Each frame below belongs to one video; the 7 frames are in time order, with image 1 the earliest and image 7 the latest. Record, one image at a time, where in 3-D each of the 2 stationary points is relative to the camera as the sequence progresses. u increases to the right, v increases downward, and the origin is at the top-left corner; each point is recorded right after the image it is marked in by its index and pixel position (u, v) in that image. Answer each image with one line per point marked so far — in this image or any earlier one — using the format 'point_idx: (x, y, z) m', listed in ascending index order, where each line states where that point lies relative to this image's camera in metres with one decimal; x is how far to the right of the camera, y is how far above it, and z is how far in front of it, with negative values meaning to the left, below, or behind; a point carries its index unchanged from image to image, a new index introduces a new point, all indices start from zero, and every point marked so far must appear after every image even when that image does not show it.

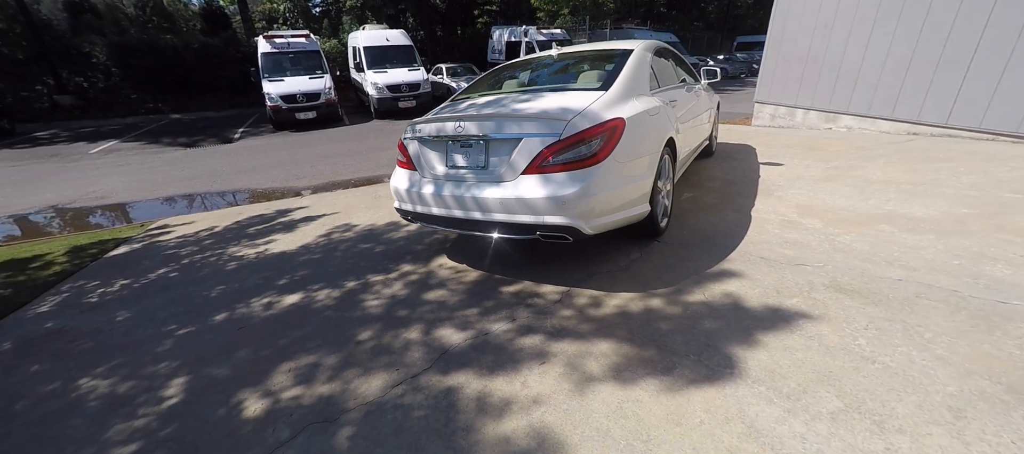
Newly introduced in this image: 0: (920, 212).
0: (+3.3, +0.1, +3.4) m
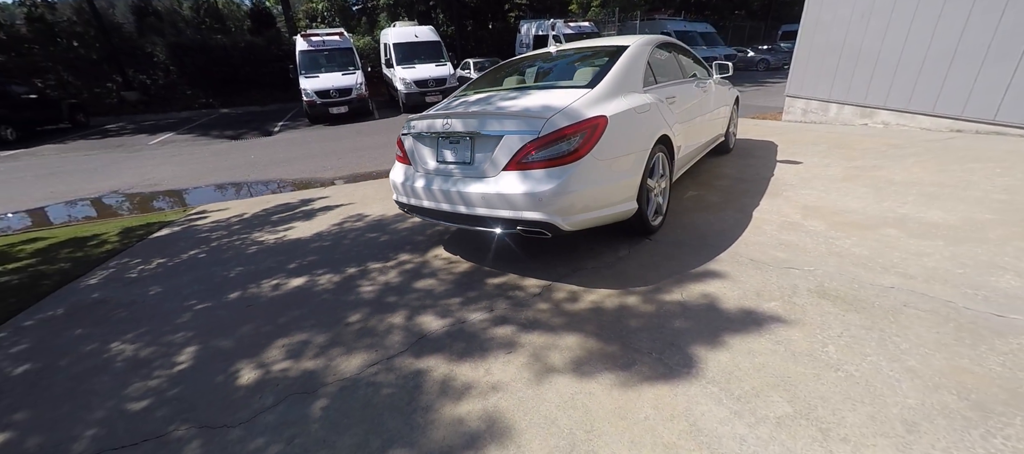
0: (+3.2, +0.1, +3.2) m
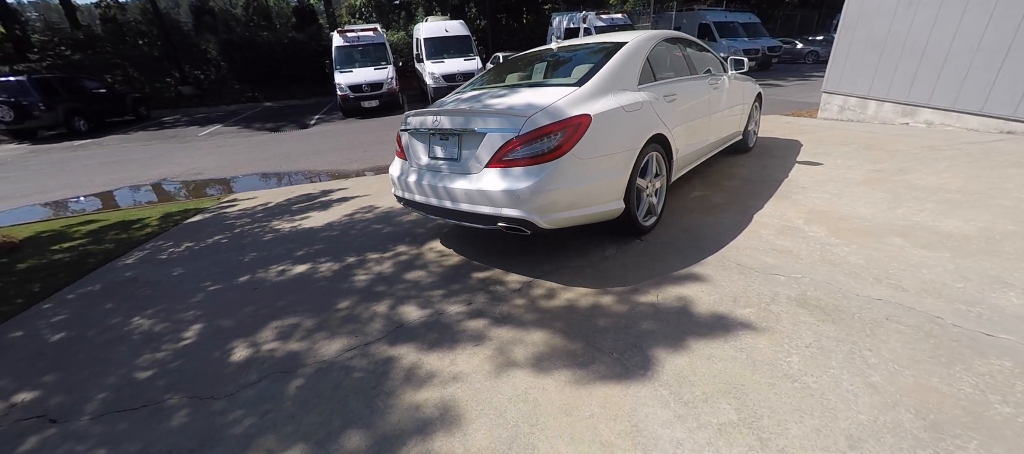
0: (+3.1, 0.0, +3.0) m
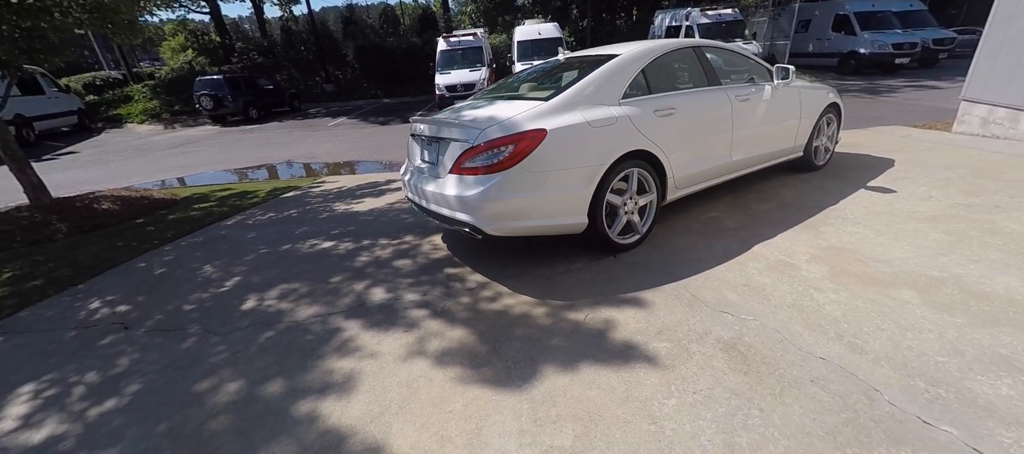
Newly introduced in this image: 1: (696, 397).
0: (+2.7, -0.3, +2.3) m
1: (+0.8, -0.8, +1.9) m
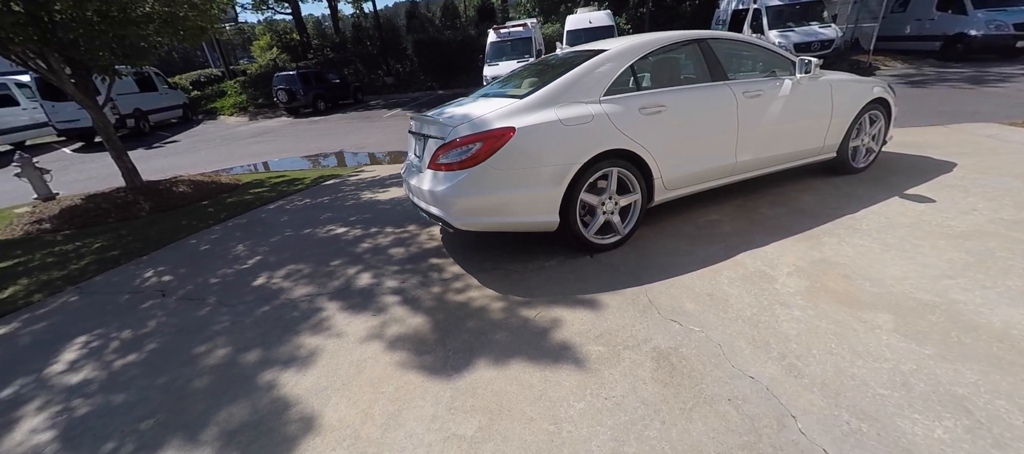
0: (+2.3, -0.4, +2.0) m
1: (+0.4, -0.8, +1.9) m
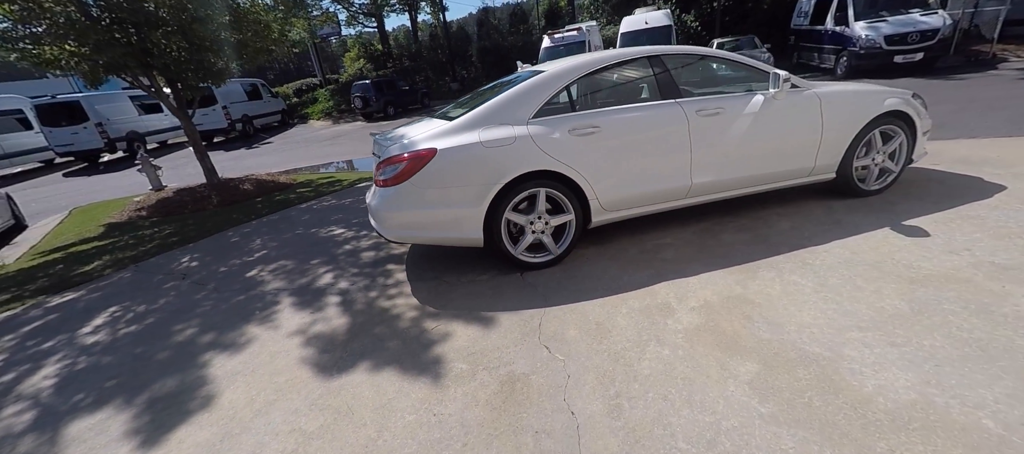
0: (+1.5, -0.6, +1.7) m
1: (-0.4, -0.9, +2.0) m
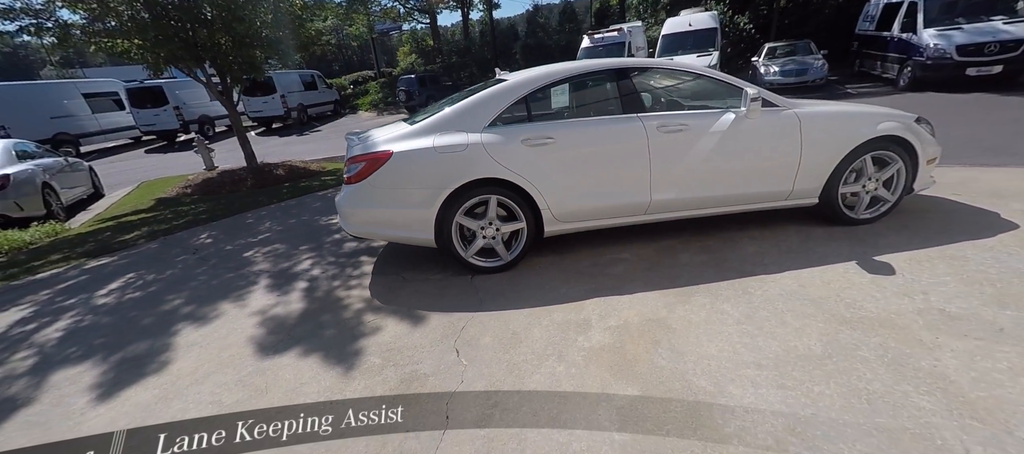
0: (+0.9, -0.8, +1.7) m
1: (-0.9, -0.9, +2.2) m
